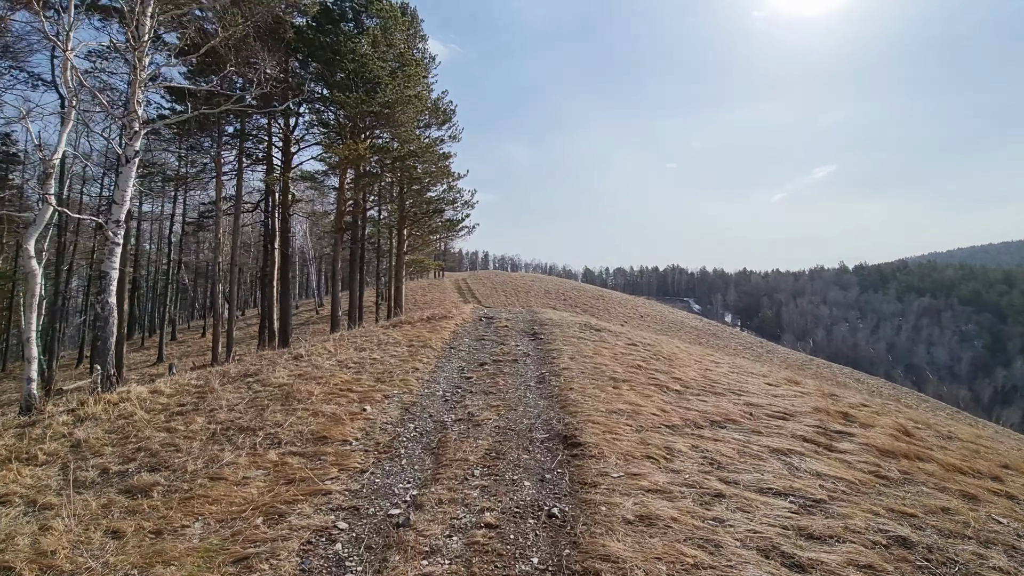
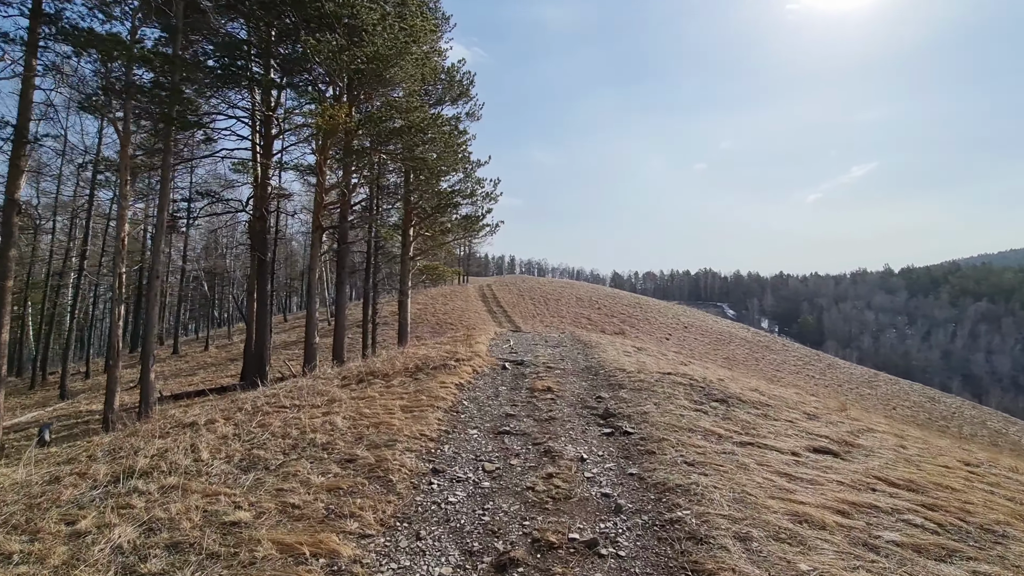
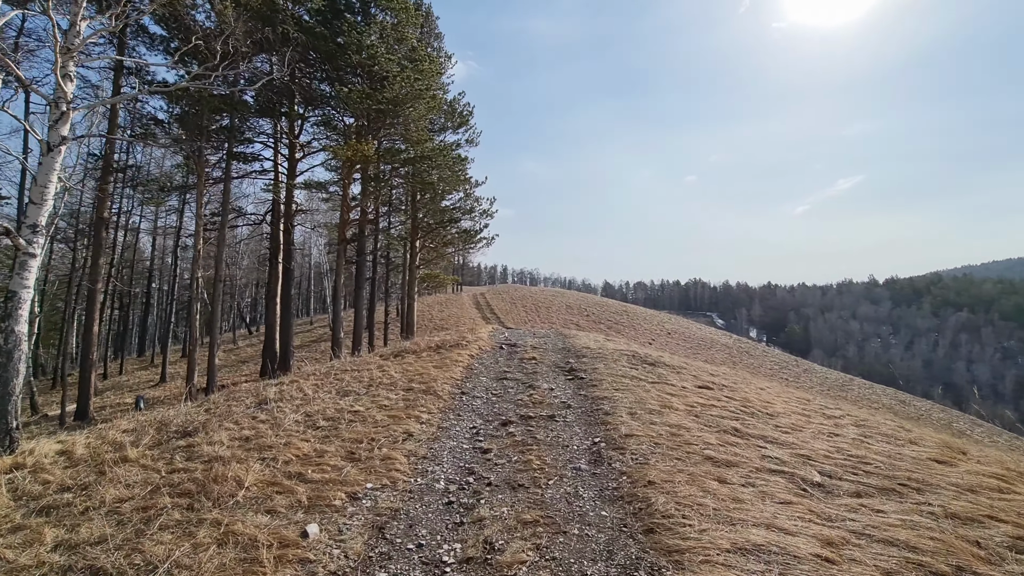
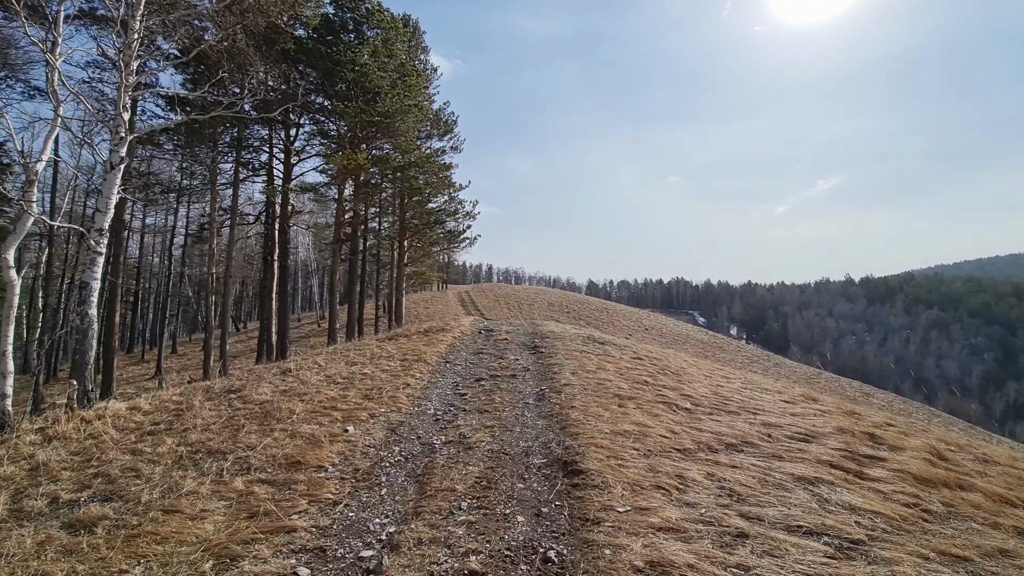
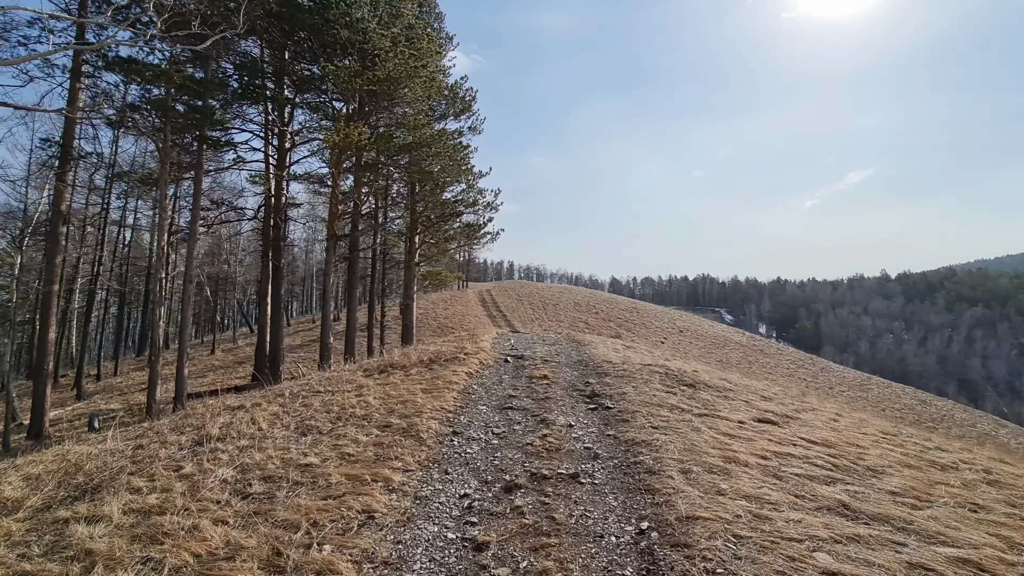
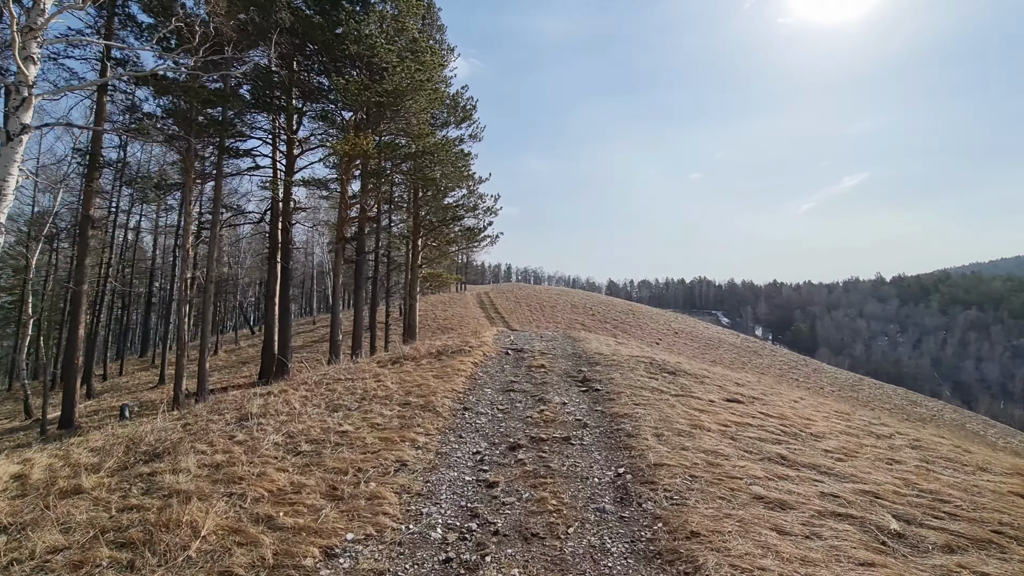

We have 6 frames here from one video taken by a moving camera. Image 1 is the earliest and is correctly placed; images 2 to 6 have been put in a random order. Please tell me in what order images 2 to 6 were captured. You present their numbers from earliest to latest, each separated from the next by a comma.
4, 3, 6, 5, 2
